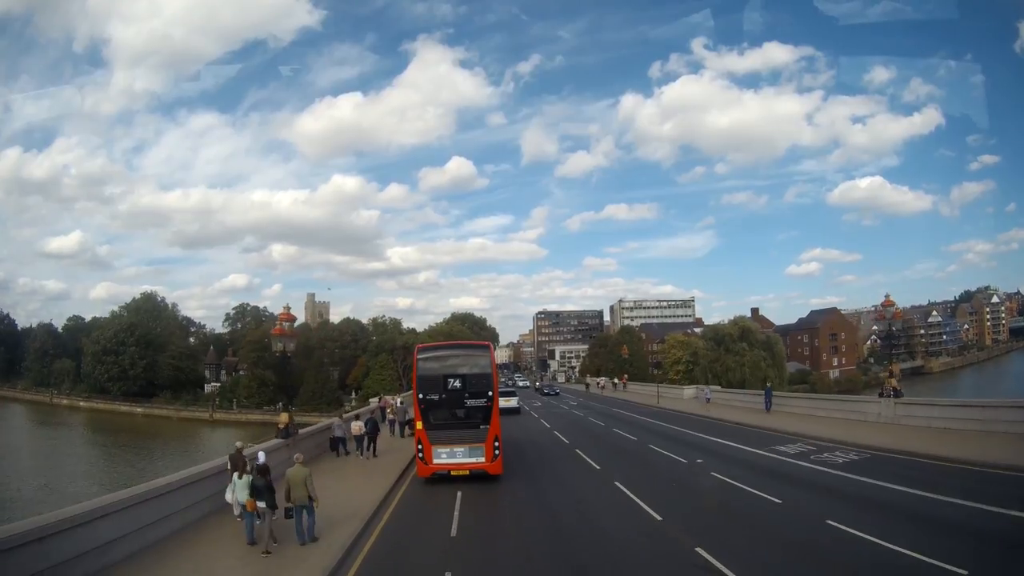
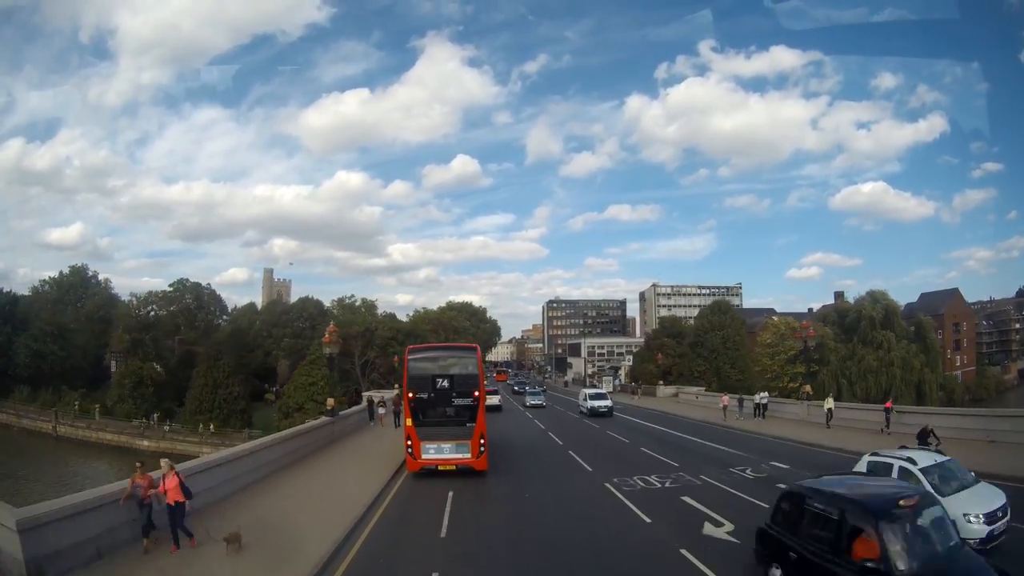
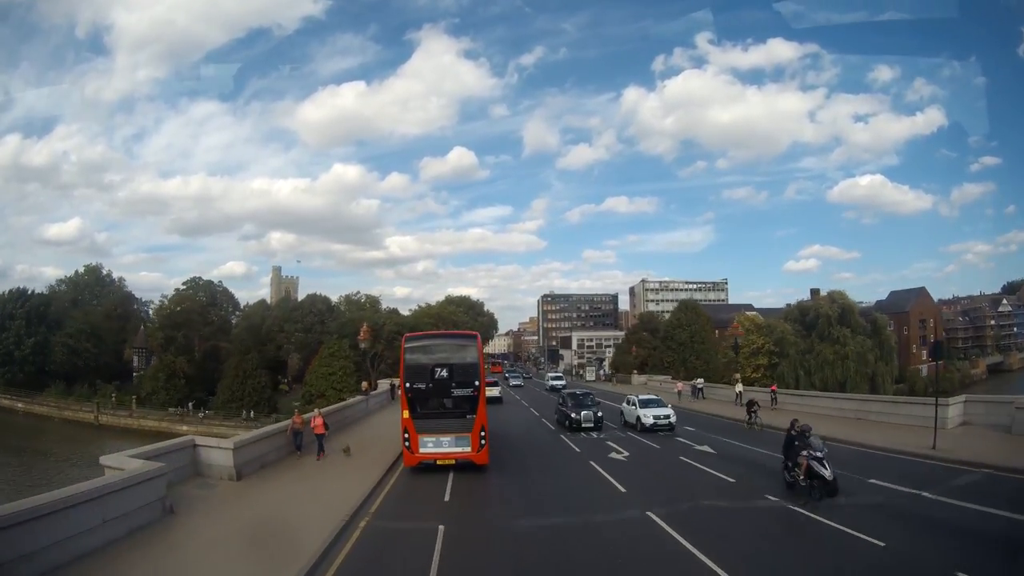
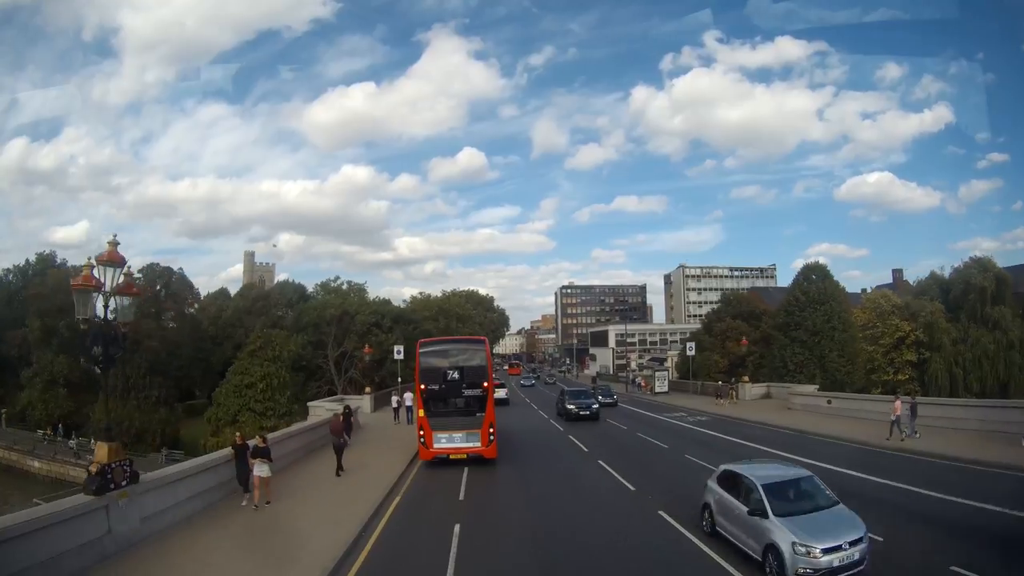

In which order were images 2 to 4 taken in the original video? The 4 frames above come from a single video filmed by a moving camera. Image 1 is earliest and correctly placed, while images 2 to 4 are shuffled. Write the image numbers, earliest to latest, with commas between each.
3, 2, 4
